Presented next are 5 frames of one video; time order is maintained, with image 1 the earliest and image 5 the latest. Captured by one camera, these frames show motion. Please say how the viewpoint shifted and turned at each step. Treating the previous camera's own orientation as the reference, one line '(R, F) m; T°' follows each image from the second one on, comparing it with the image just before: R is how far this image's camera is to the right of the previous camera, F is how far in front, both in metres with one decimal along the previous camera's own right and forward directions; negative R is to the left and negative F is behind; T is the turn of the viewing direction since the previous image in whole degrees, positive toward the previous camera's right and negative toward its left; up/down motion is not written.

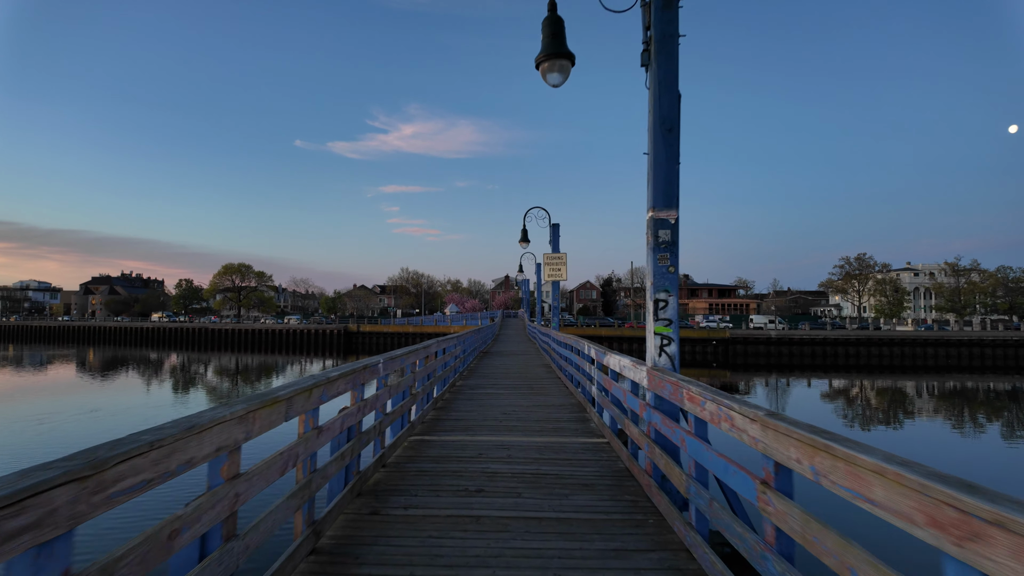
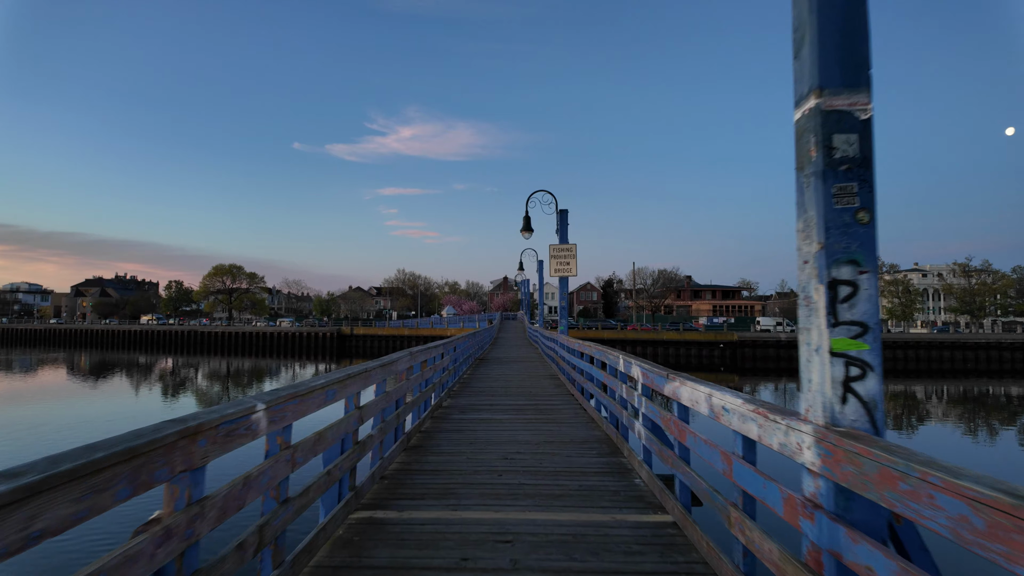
(0.0, +1.2) m; 0°
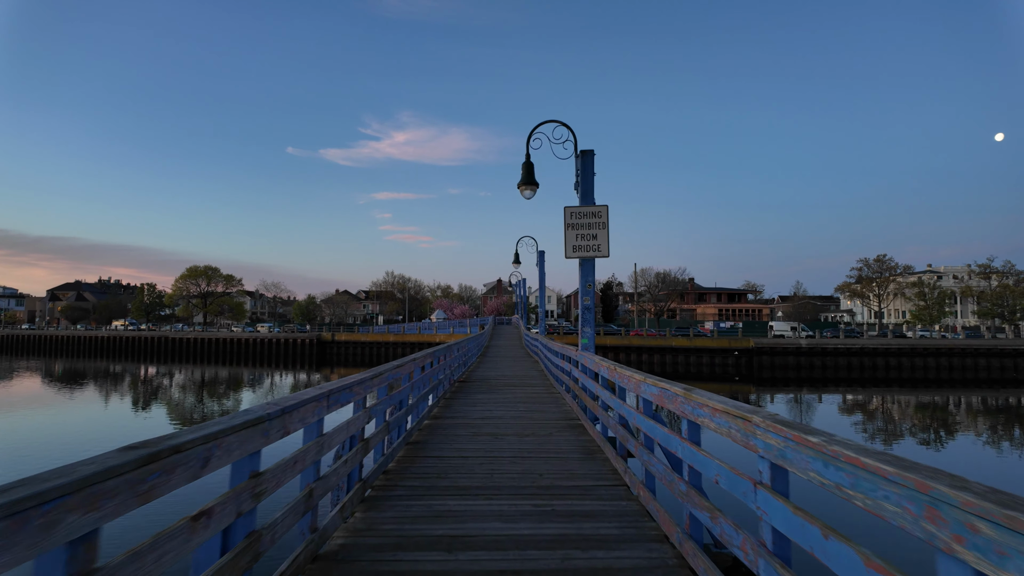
(0.0, +2.6) m; +1°
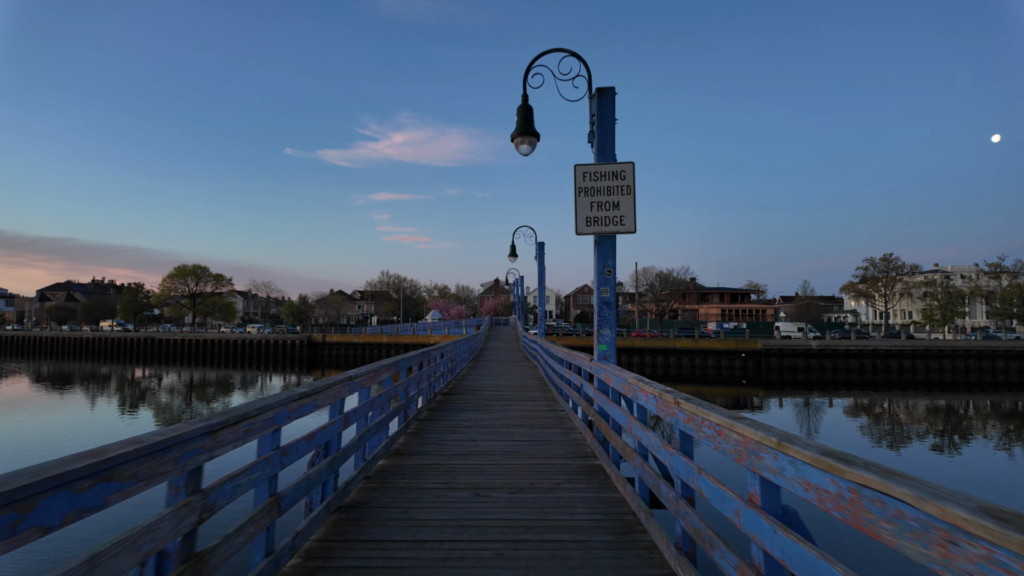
(0.0, +1.1) m; 0°
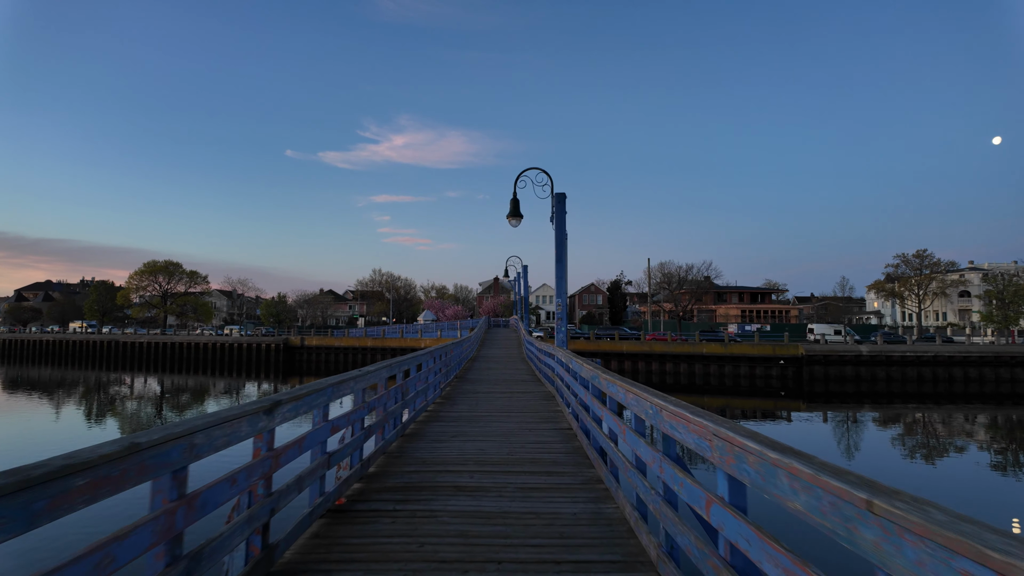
(0.0, +3.4) m; 0°
